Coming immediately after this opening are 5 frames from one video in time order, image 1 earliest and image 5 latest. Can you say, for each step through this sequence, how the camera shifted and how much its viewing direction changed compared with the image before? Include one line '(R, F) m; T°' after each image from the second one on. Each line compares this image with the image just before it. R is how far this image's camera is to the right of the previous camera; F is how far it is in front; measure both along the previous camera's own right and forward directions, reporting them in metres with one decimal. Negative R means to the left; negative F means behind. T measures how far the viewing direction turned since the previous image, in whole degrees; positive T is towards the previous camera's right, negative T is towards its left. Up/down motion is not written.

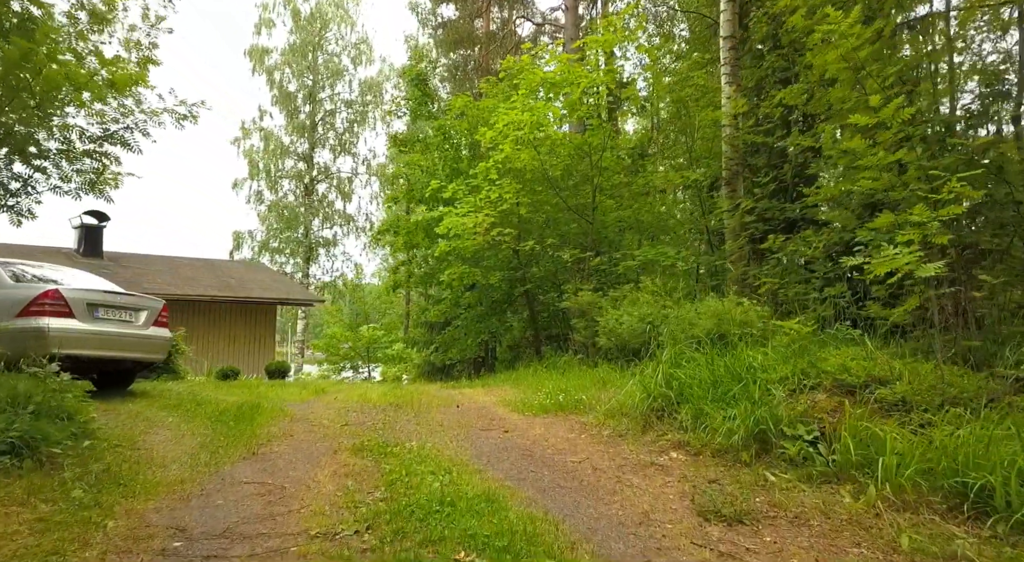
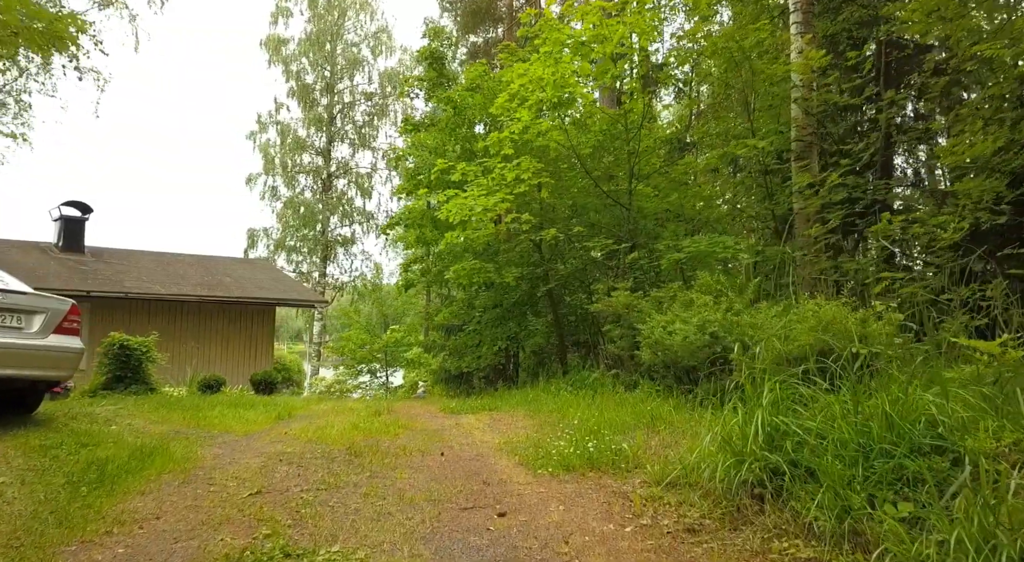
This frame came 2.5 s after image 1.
(+0.1, +2.0) m; -2°
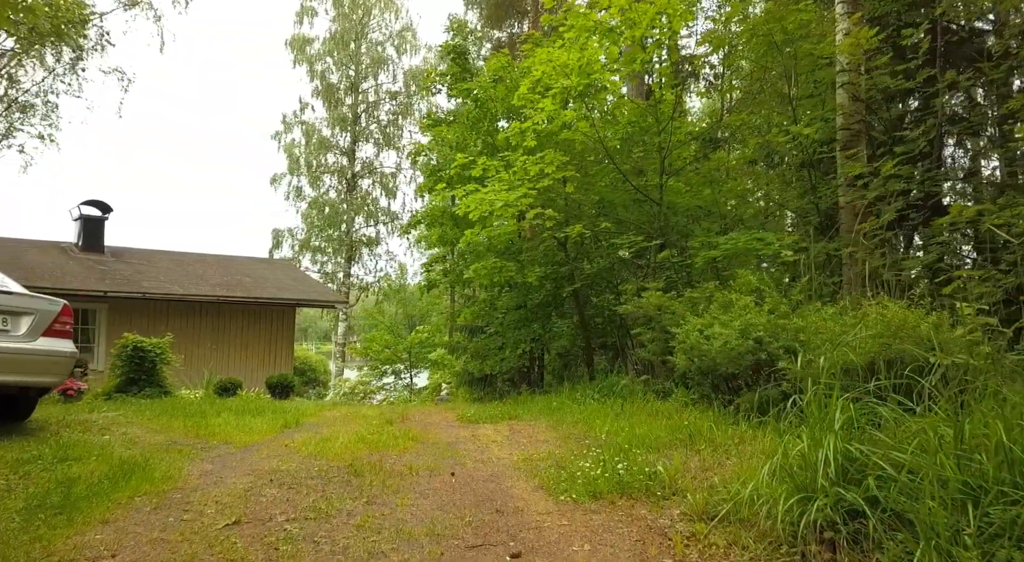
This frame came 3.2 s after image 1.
(0.0, +0.5) m; -2°
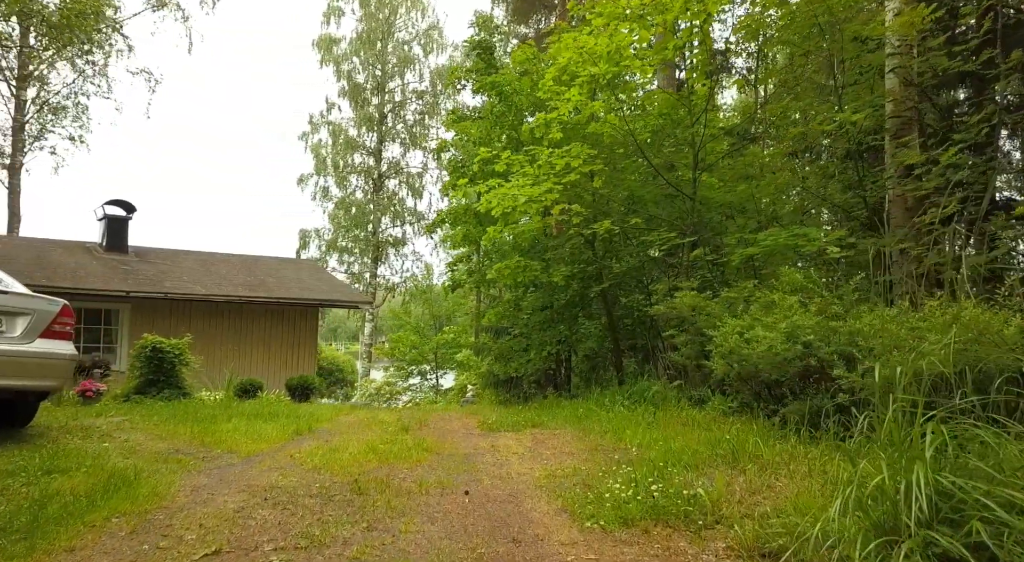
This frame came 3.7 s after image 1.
(0.0, +0.4) m; -2°
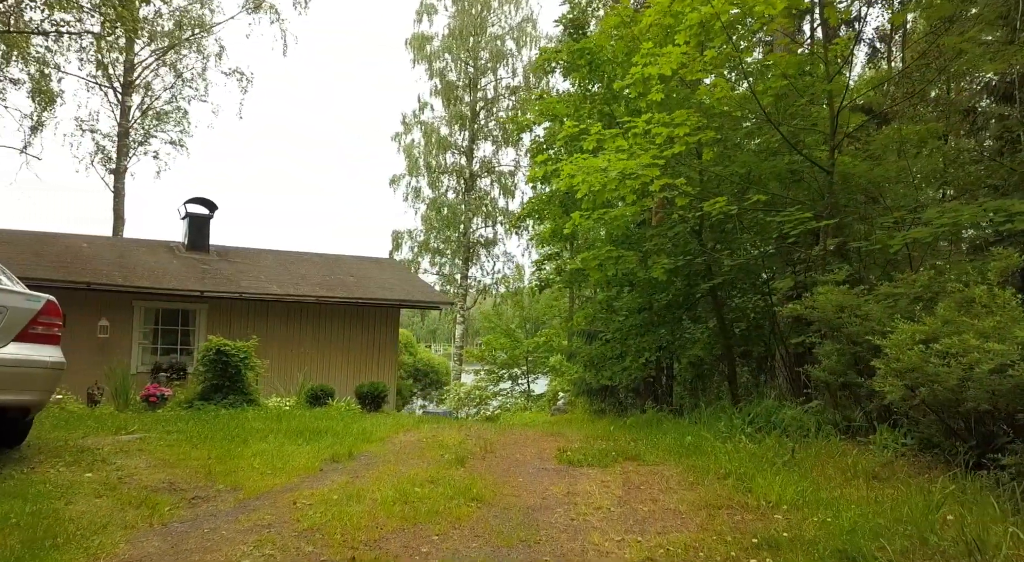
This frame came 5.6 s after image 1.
(+0.1, +1.4) m; -8°
